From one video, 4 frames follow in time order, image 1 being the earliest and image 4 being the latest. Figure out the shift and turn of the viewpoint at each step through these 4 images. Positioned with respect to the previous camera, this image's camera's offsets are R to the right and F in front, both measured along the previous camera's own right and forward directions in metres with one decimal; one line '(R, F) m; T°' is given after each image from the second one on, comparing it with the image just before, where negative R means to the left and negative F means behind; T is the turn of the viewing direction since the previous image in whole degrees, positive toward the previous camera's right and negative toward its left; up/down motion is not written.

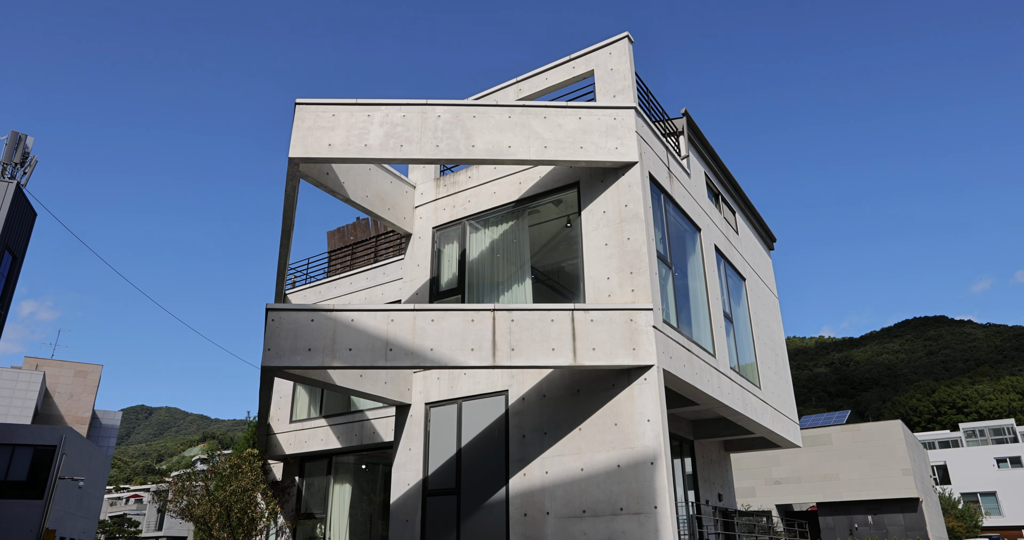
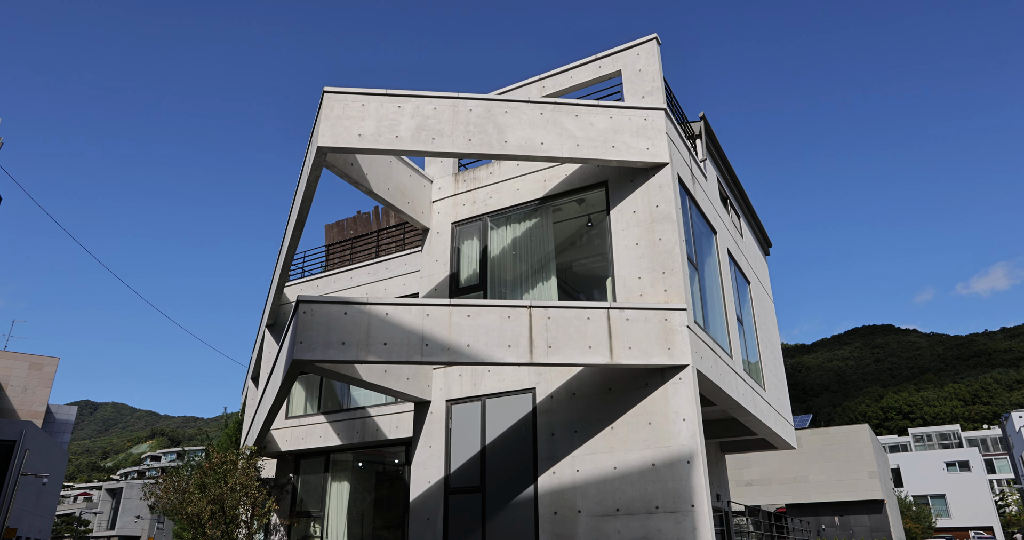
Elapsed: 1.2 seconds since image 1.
(-1.0, +0.1) m; +3°
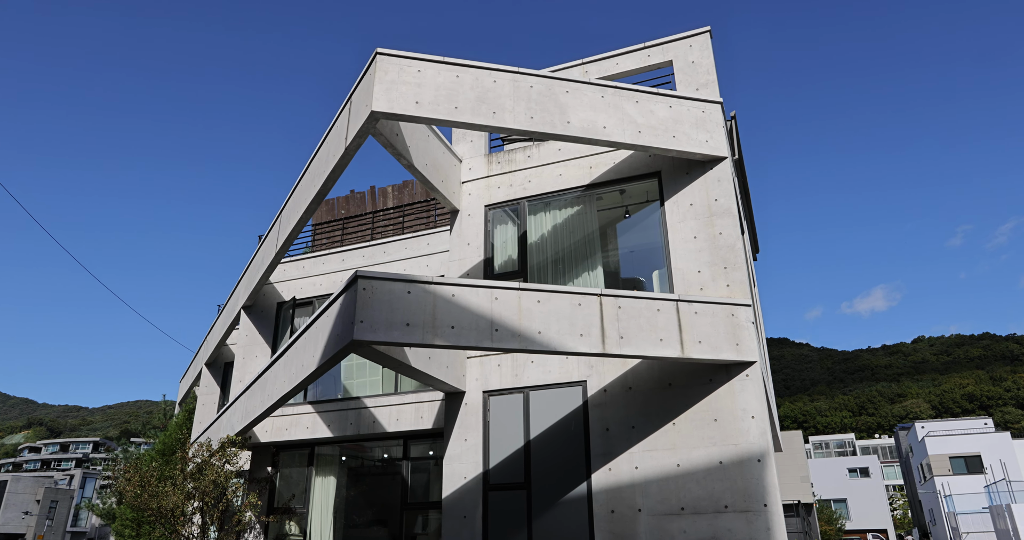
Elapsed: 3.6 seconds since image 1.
(-2.0, +0.6) m; +7°
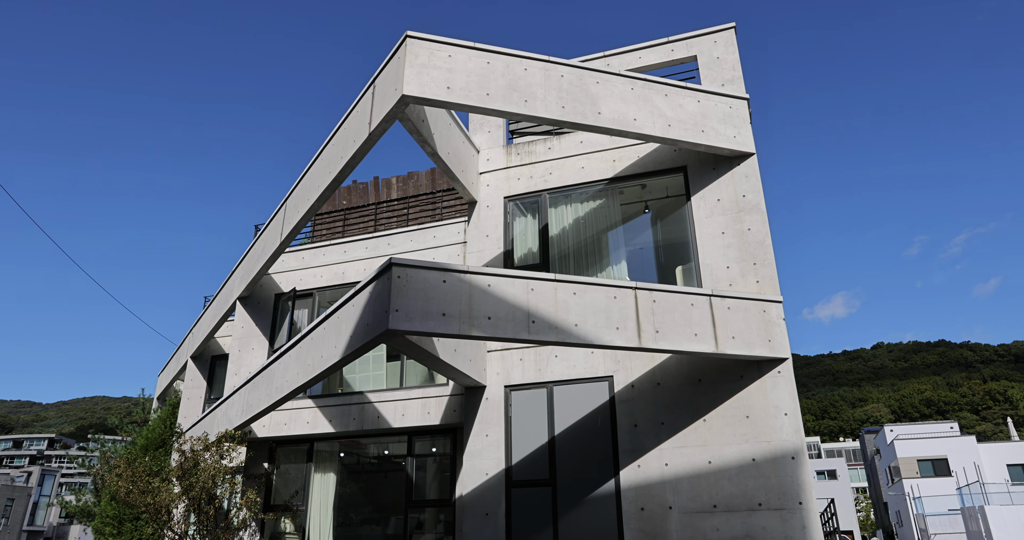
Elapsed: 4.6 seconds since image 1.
(-0.8, +0.2) m; +2°
